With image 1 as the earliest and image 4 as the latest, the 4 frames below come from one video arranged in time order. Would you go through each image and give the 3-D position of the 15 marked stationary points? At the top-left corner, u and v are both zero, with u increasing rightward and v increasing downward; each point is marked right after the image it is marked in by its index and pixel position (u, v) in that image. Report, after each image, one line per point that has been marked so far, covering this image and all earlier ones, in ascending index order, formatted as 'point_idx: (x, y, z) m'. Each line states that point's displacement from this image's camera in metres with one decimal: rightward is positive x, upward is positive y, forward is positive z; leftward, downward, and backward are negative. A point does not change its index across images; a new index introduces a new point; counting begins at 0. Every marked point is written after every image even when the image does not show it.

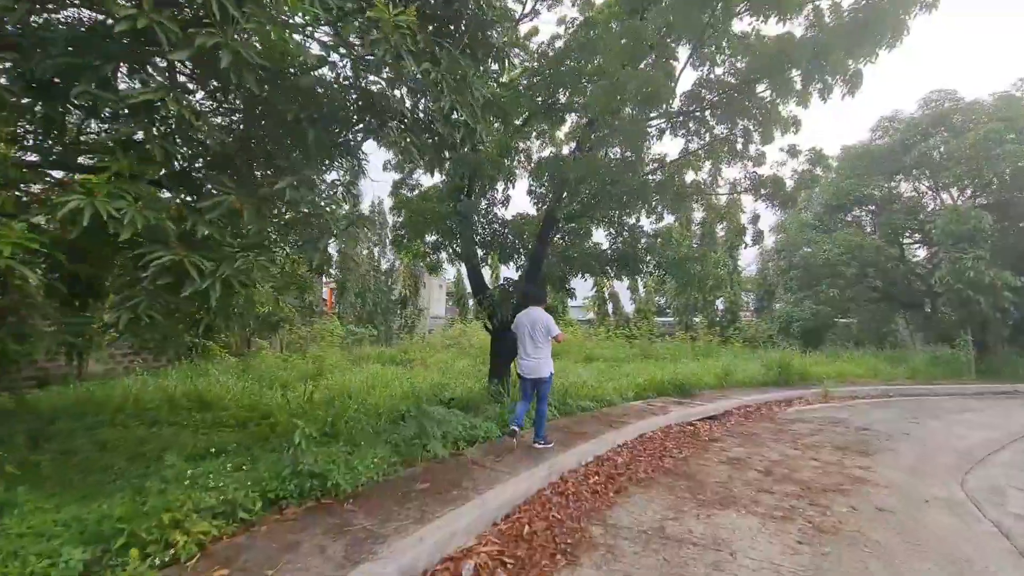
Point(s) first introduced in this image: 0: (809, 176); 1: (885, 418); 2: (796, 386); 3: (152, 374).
0: (+4.6, +1.8, +6.6) m
1: (+5.7, -2.0, +6.5) m
2: (+6.0, -2.1, +9.1) m
3: (-9.1, -2.1, +10.7) m
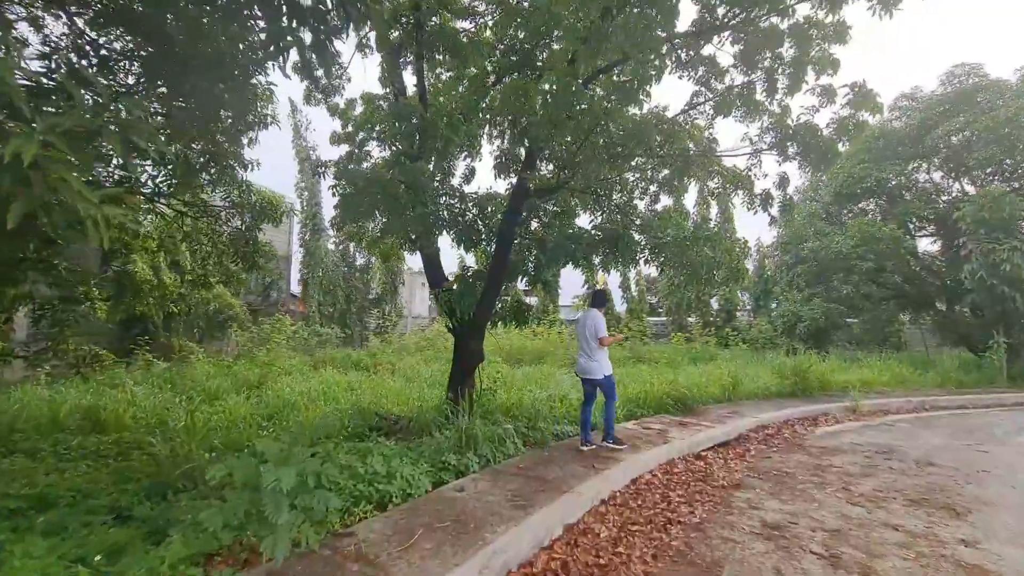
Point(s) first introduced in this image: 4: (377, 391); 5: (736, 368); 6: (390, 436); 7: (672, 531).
0: (+4.0, +1.9, +5.2) m
1: (+5.2, -1.9, +5.1) m
2: (+5.4, -2.0, +7.7) m
3: (-9.7, -2.0, +9.0) m
4: (-2.8, -2.1, +8.7) m
5: (+4.5, -1.6, +8.6) m
6: (-1.5, -1.8, +5.3) m
7: (+1.1, -1.7, +3.0) m
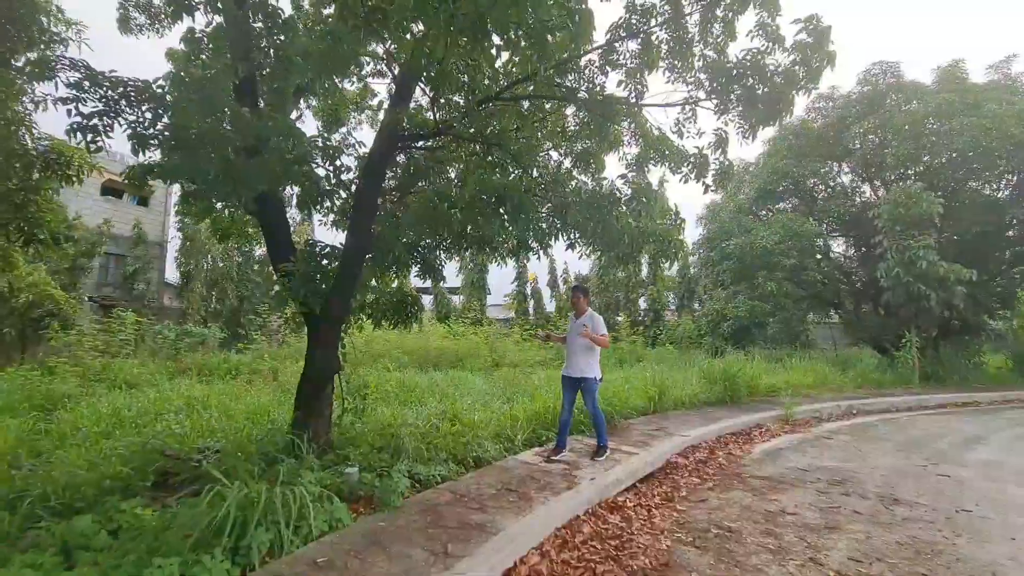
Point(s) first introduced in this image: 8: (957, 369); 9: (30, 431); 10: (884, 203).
0: (+2.8, +2.0, +4.2) m
1: (+3.8, -1.8, +4.3) m
2: (+3.7, -1.9, +6.8) m
3: (-11.4, -1.7, +6.0) m
4: (-4.5, -1.9, +6.7) m
5: (+2.7, -1.5, +7.6) m
6: (-2.8, -1.7, +3.5) m
7: (+0.1, -1.5, +1.6) m
8: (+11.2, -2.0, +10.7) m
9: (-6.4, -1.9, +5.7) m
10: (+8.7, +2.0, +10.0) m
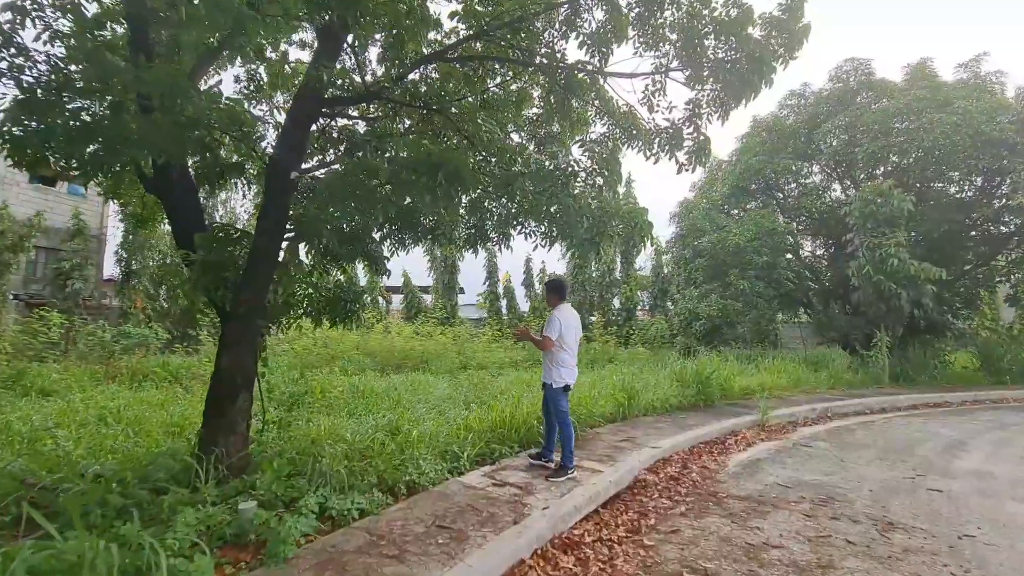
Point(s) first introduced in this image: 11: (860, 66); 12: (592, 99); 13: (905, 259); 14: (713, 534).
0: (+2.3, +2.1, +3.7) m
1: (+3.4, -1.7, +3.9) m
2: (+3.1, -1.8, +6.4) m
3: (-11.9, -1.6, +4.7) m
4: (-5.1, -1.8, +5.8) m
5: (+2.0, -1.5, +7.1) m
6: (-3.2, -1.6, +2.8) m
7: (-0.2, -1.5, +1.0) m
8: (+10.4, -2.0, +10.7) m
9: (-7.0, -1.8, +4.8) m
10: (+7.9, +2.0, +9.9) m
11: (+9.0, +5.7, +11.1) m
12: (+0.7, +1.8, +4.1) m
13: (+8.4, +0.6, +9.2) m
14: (+1.3, -1.6, +2.8) m
